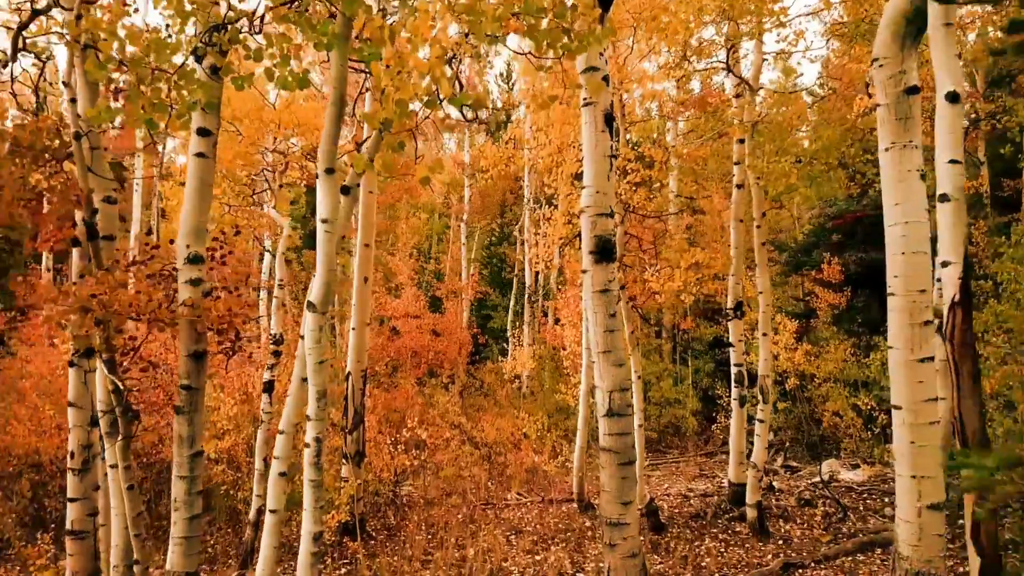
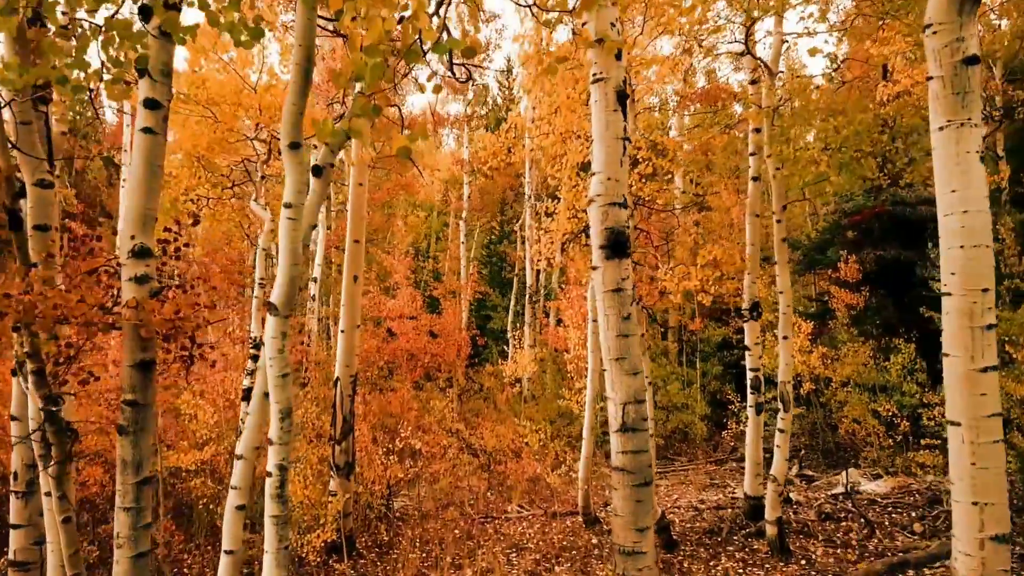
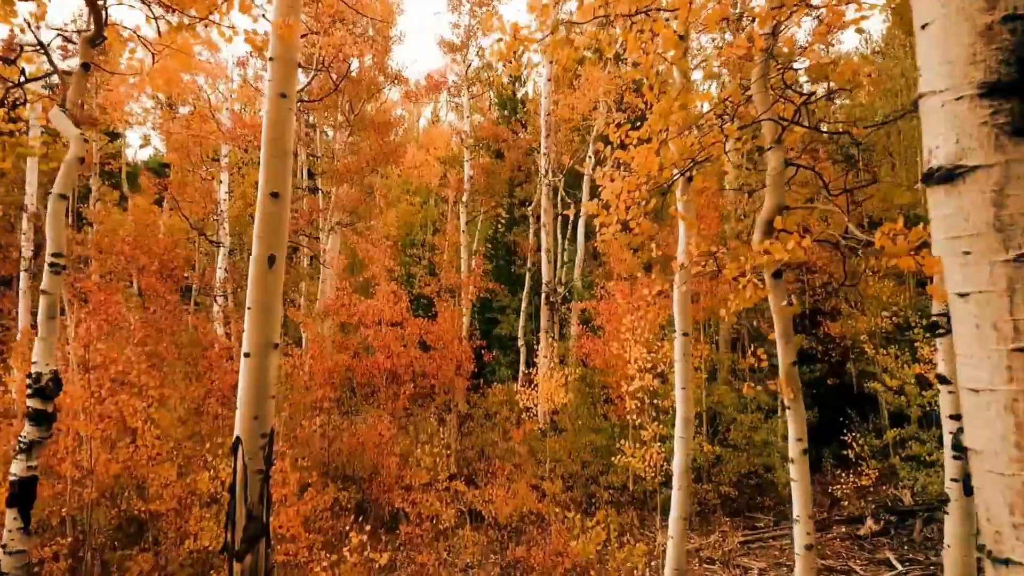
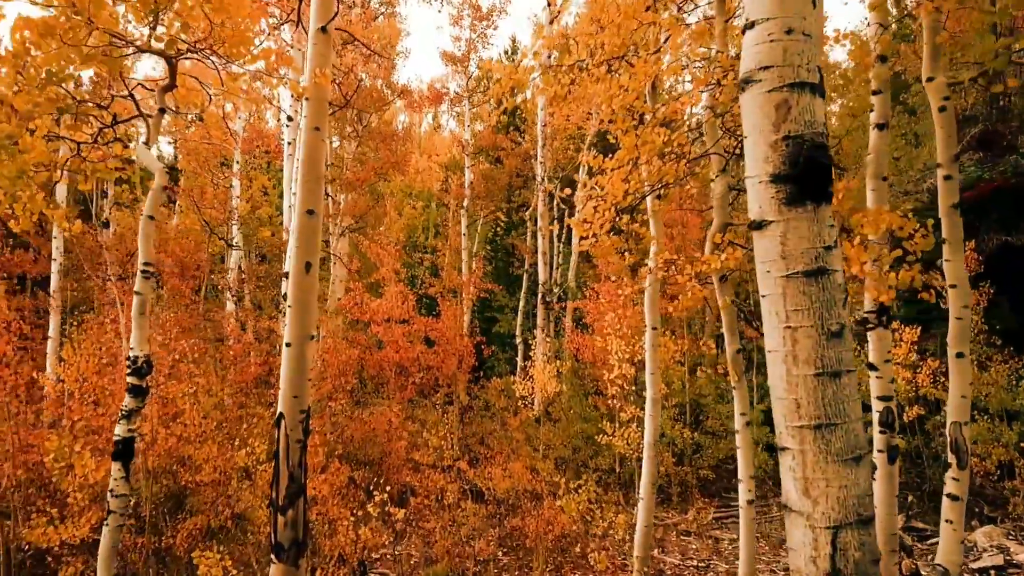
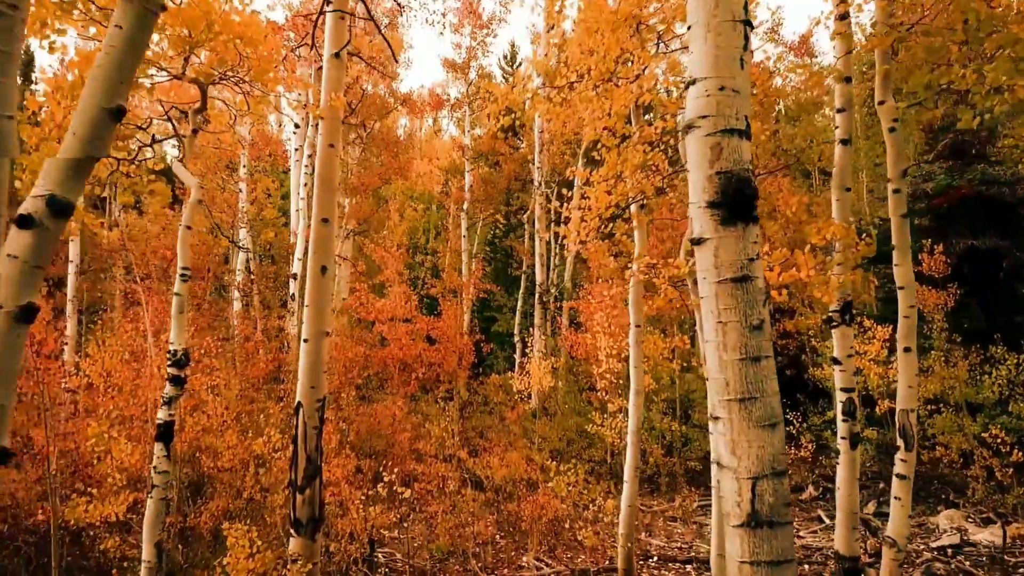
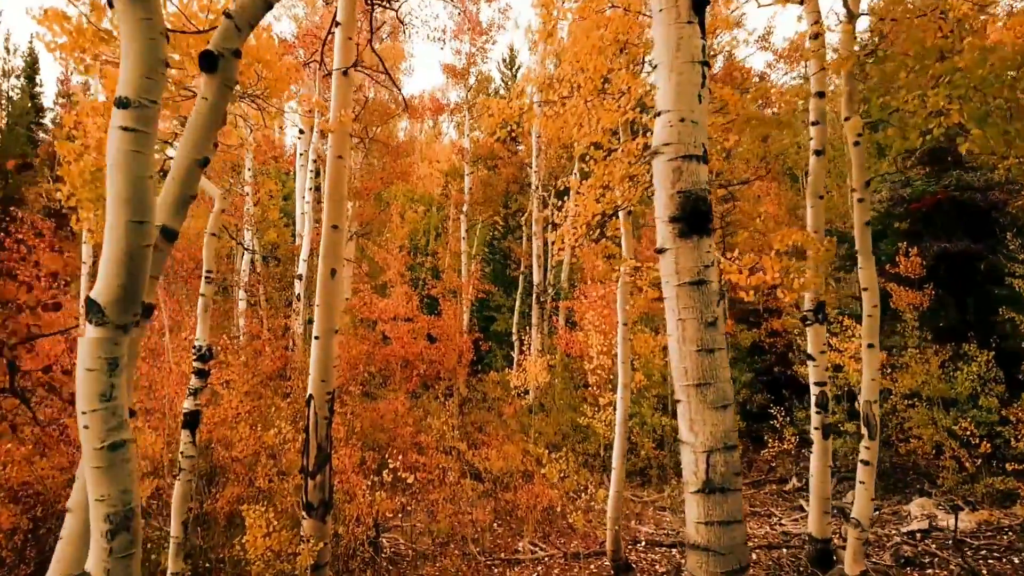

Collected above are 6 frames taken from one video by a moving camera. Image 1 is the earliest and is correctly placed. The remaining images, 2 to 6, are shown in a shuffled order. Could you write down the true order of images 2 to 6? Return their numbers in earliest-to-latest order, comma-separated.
2, 6, 5, 4, 3
